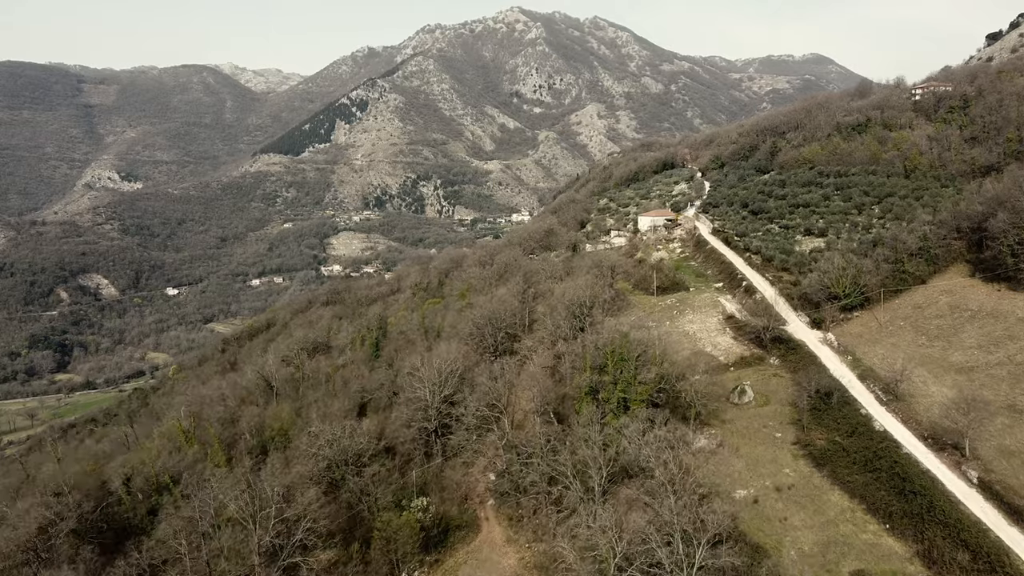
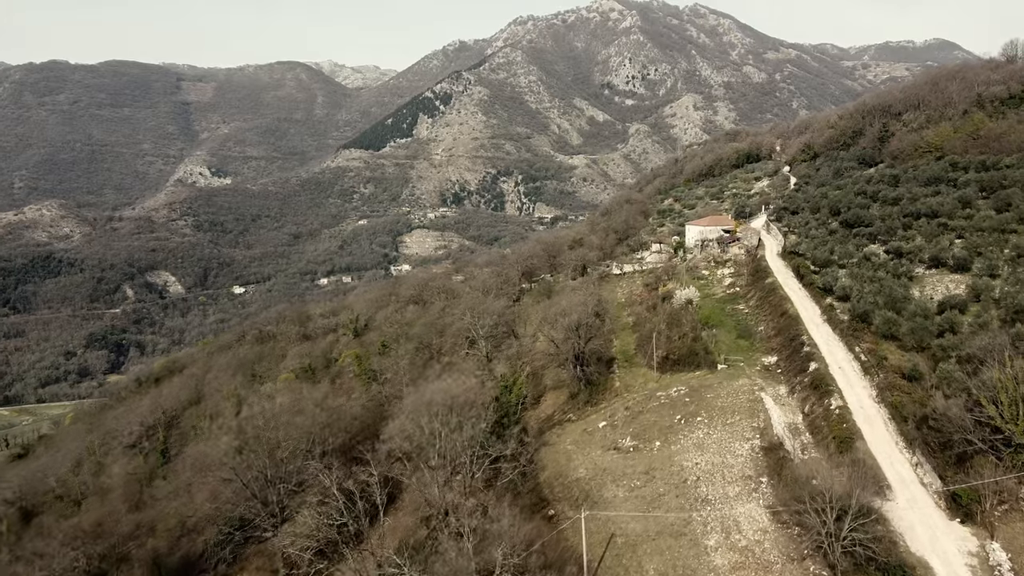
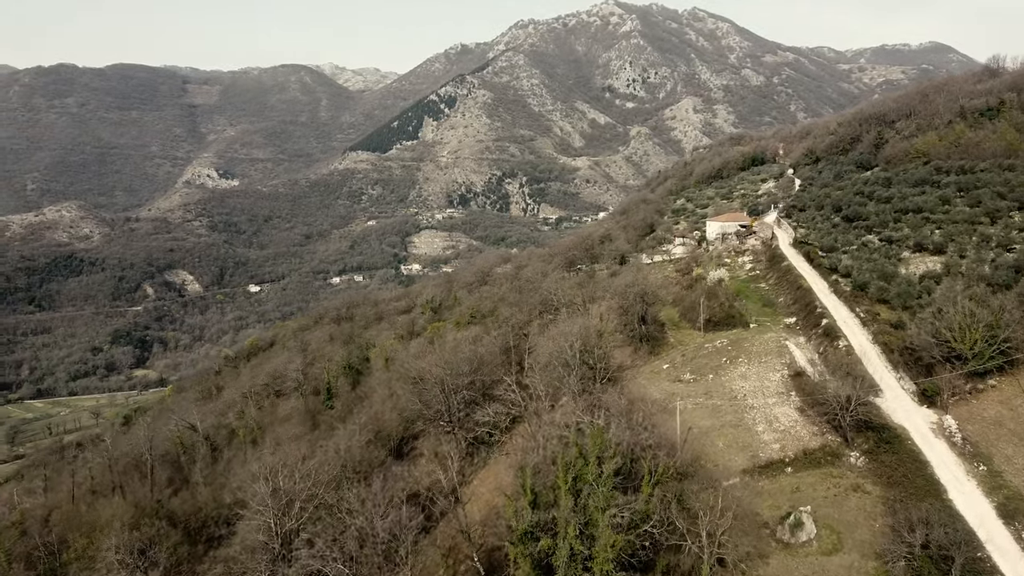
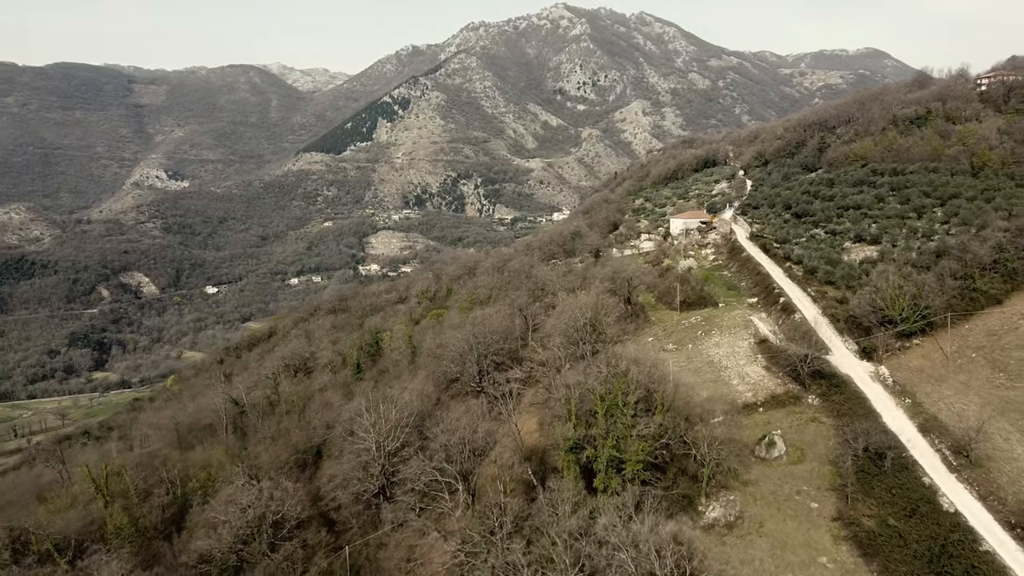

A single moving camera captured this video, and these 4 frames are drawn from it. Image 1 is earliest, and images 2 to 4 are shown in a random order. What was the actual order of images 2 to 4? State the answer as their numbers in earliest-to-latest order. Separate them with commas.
4, 3, 2
